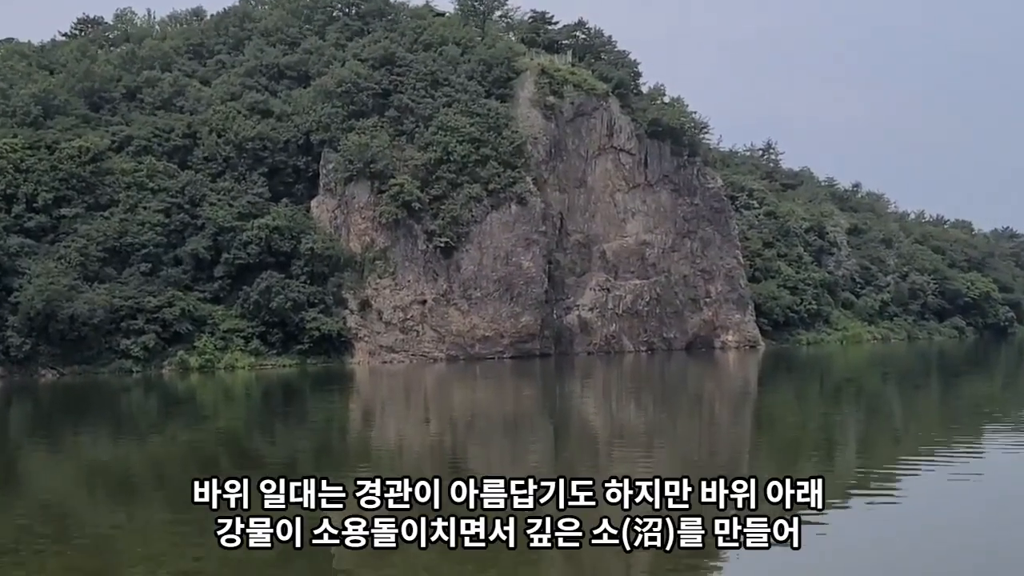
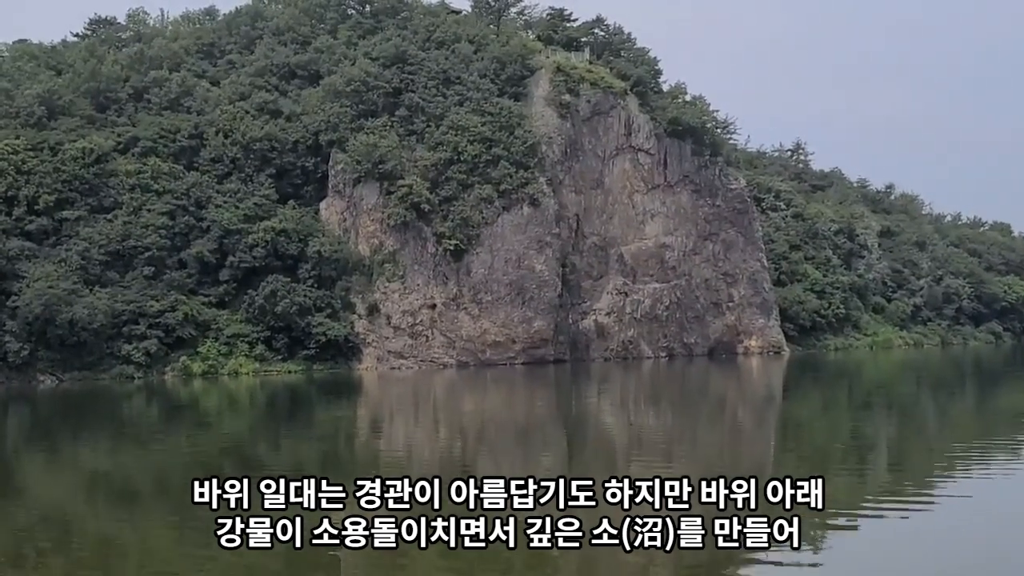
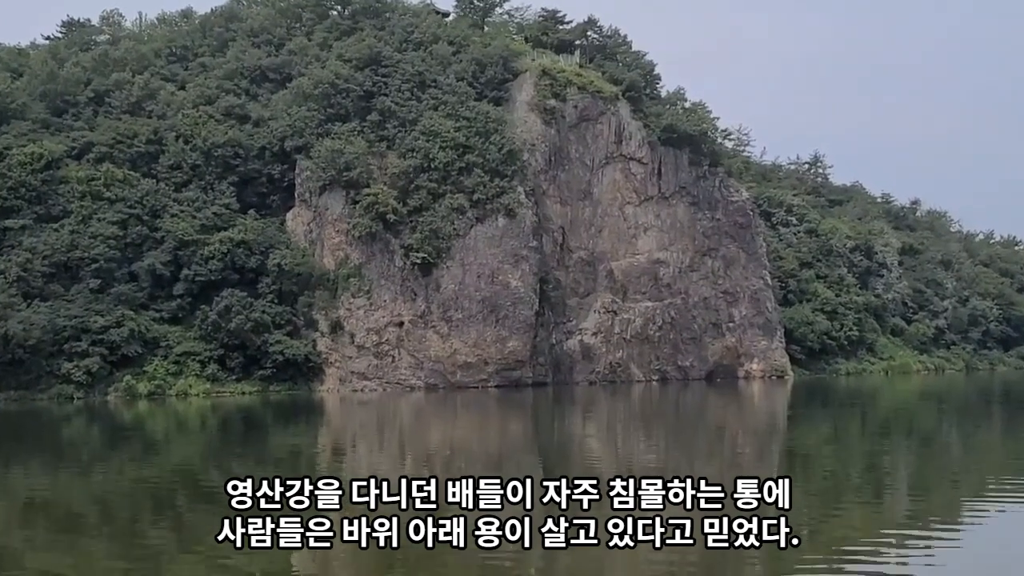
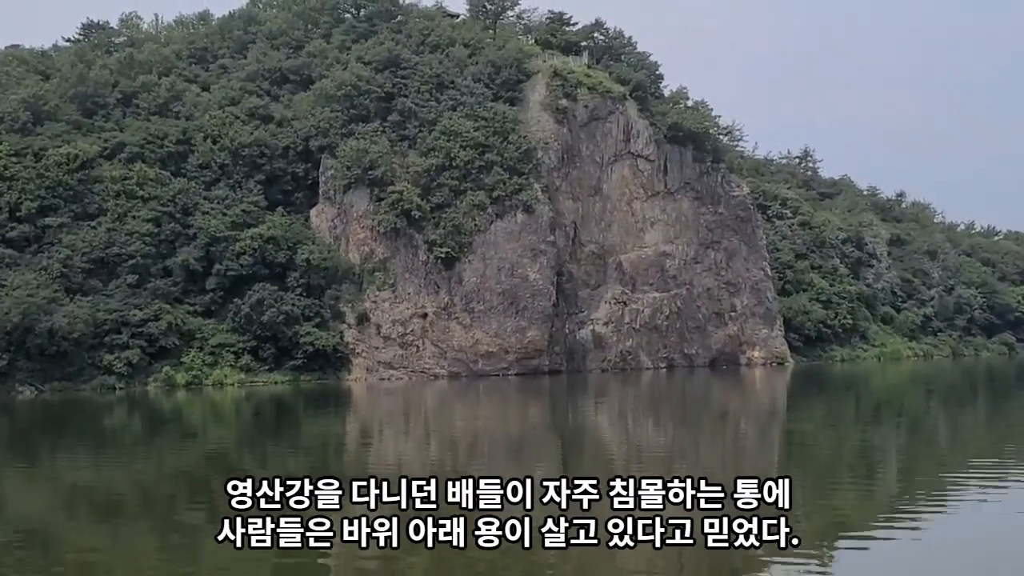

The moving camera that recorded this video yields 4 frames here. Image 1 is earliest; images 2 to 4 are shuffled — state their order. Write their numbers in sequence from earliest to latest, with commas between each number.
2, 4, 3
